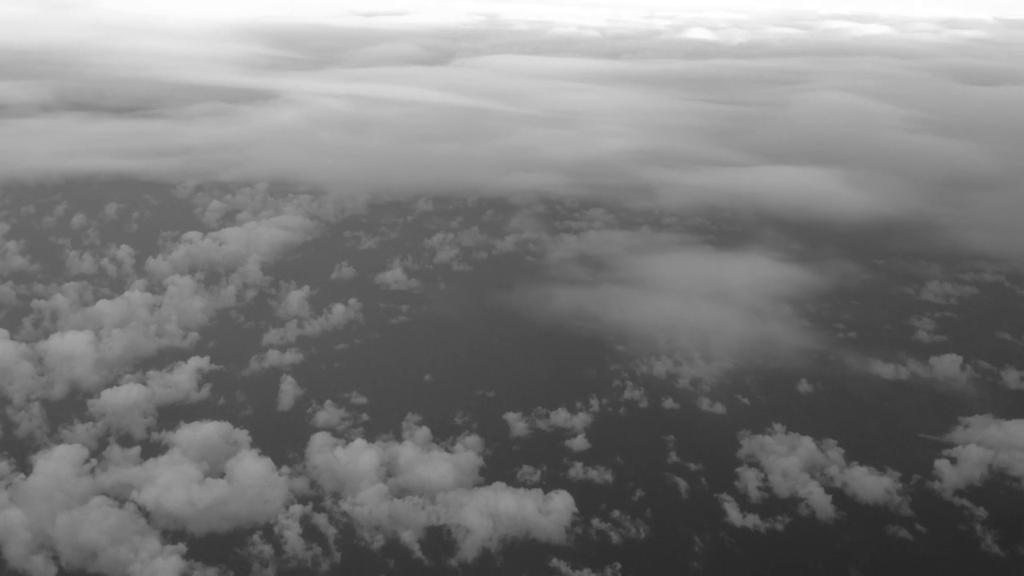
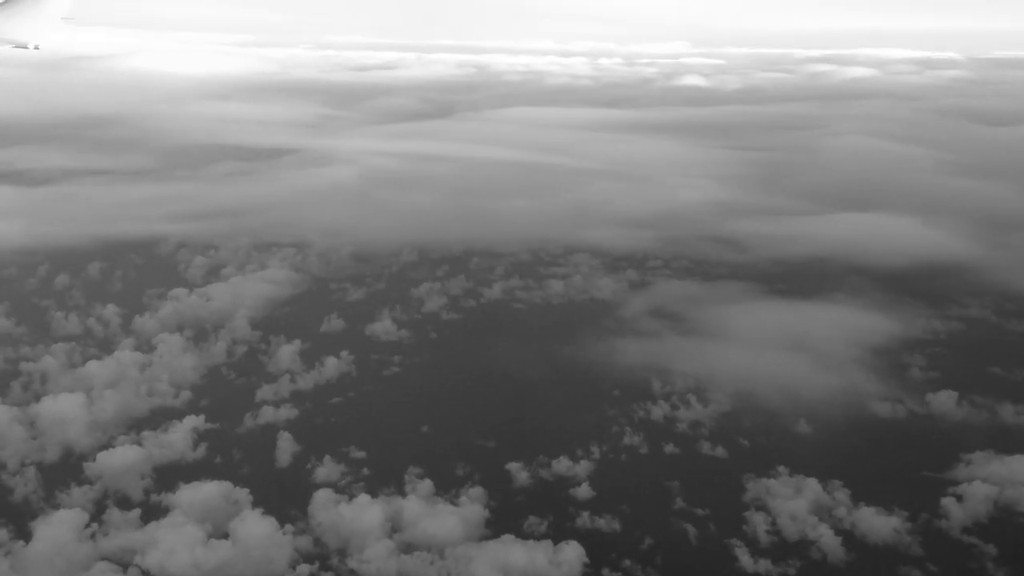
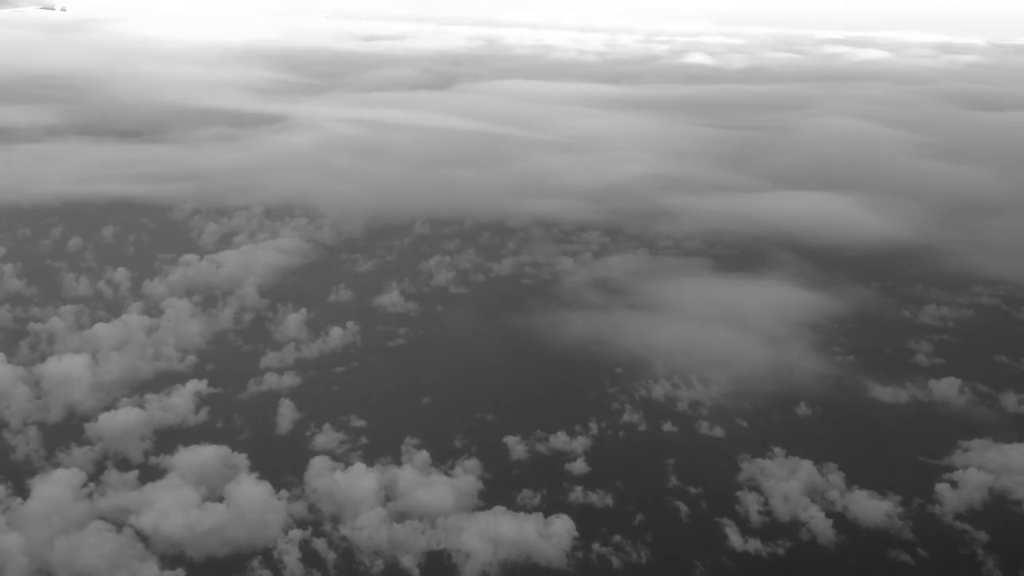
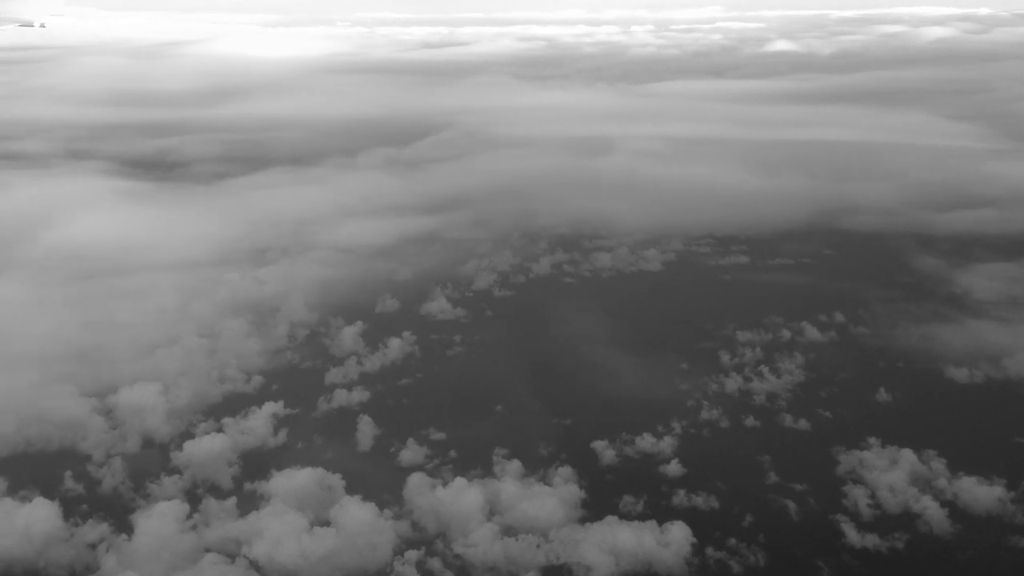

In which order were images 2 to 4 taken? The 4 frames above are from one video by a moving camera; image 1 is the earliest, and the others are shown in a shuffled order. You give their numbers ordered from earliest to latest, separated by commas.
3, 2, 4
